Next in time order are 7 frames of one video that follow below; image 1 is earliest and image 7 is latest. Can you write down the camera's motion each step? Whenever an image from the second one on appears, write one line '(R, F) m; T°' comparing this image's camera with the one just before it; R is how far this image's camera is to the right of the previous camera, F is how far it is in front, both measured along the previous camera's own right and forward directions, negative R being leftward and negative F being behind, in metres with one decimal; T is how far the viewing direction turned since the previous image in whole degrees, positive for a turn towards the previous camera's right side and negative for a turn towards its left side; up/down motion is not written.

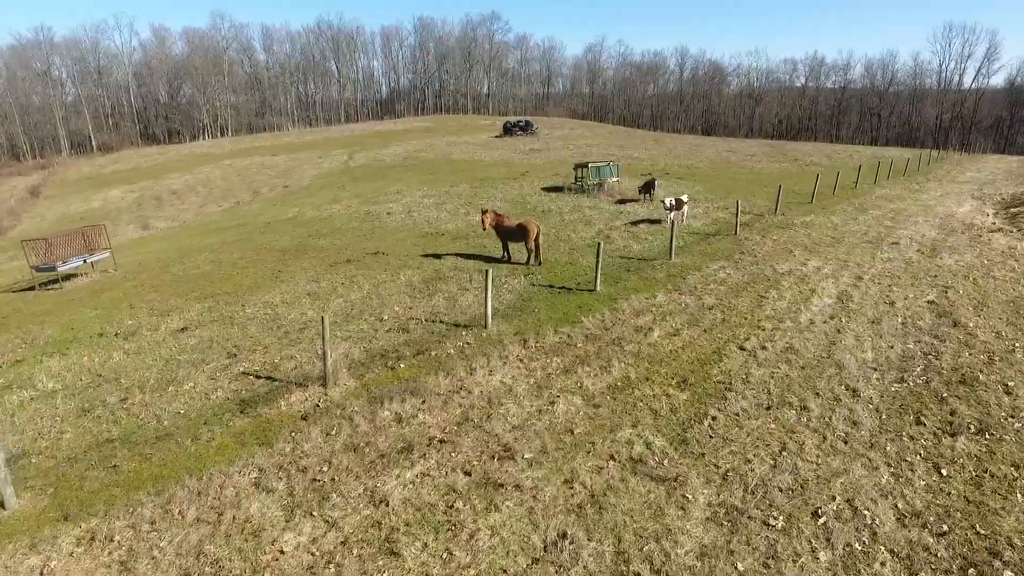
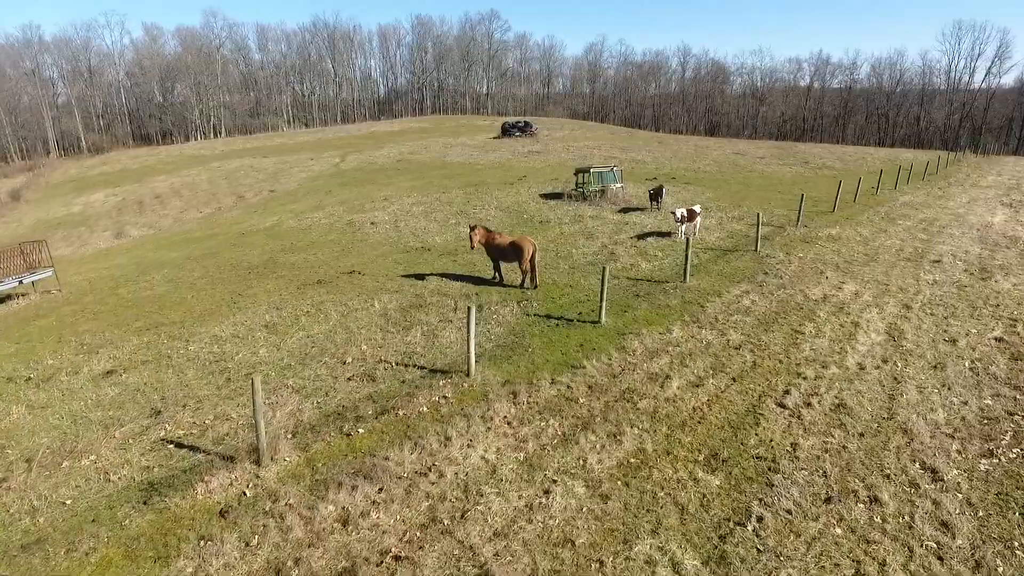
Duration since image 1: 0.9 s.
(+0.2, +2.0) m; 0°
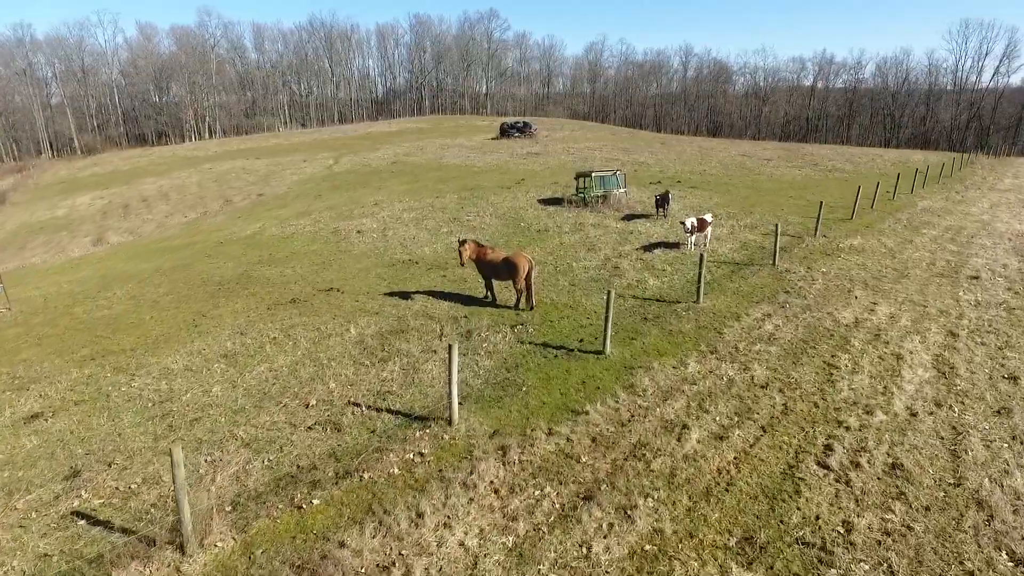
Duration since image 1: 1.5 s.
(+0.1, +1.5) m; 0°
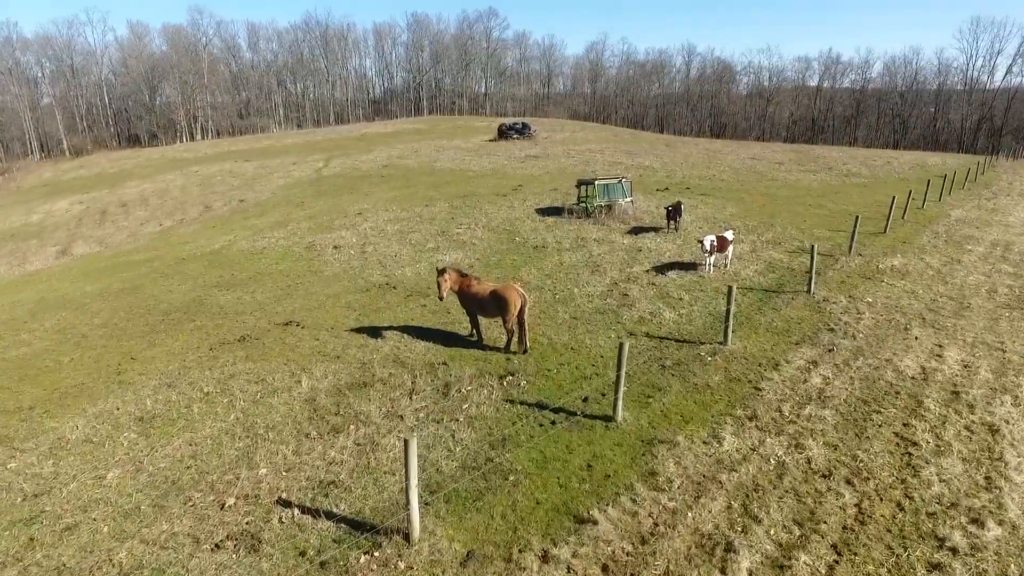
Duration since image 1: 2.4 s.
(+0.2, +2.2) m; 0°
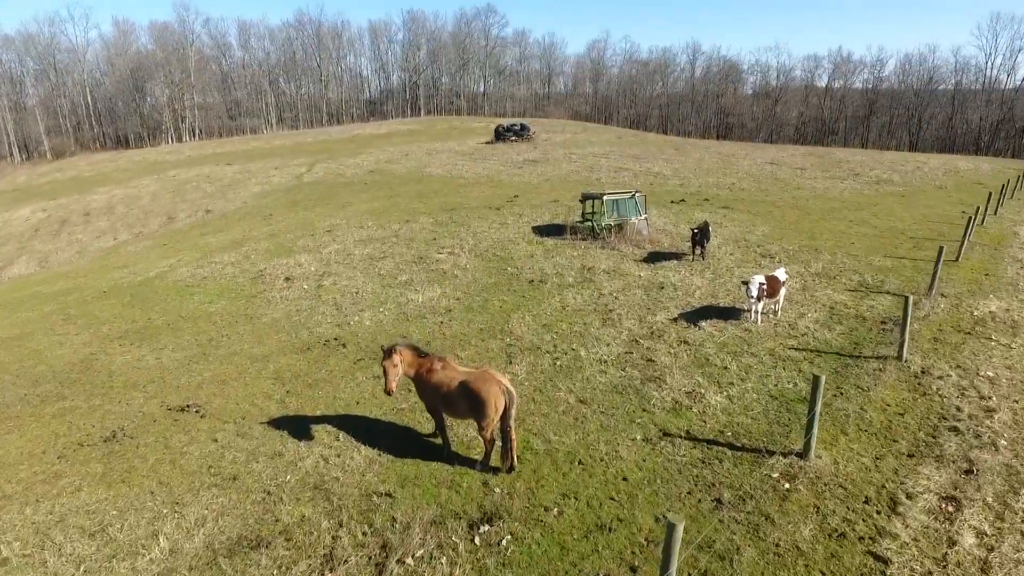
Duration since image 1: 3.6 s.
(+0.2, +3.4) m; 0°
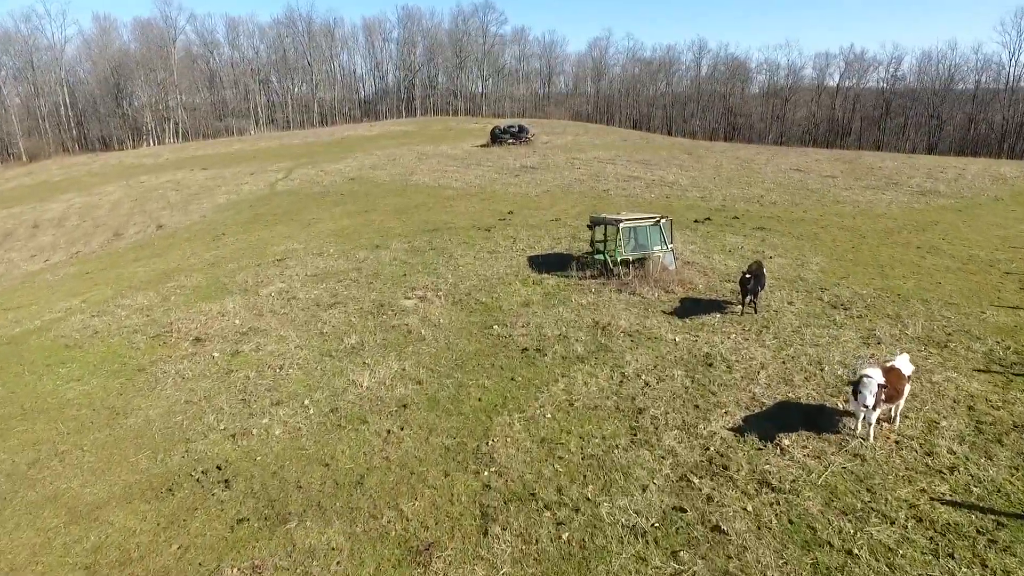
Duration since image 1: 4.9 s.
(+0.2, +4.0) m; 0°
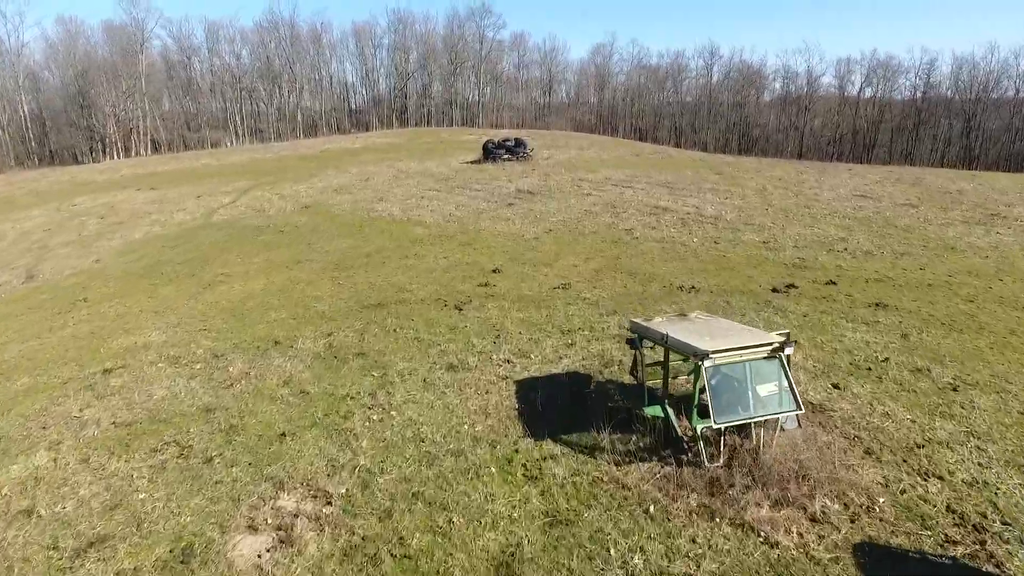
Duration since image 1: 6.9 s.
(+0.4, +7.2) m; 0°
